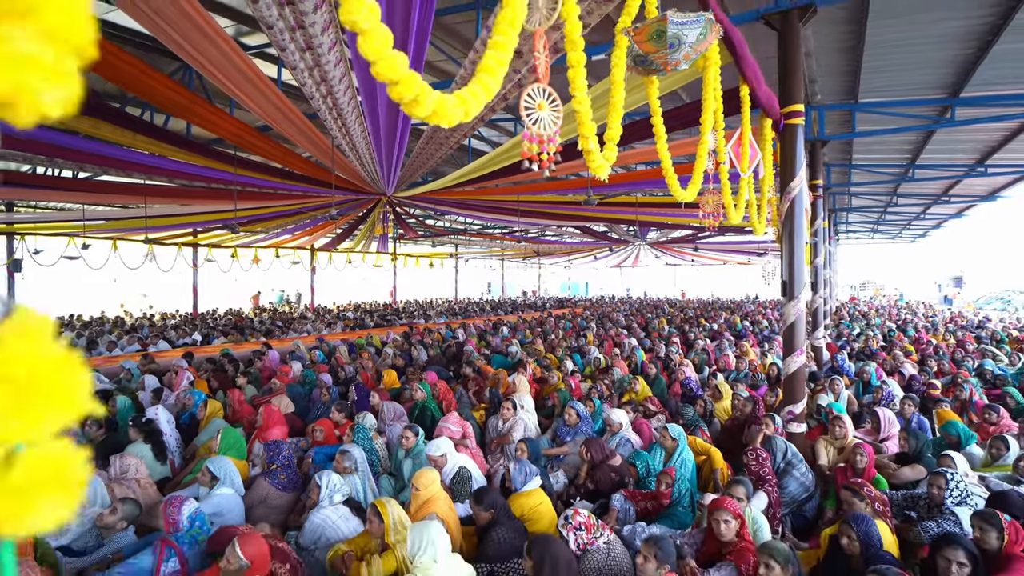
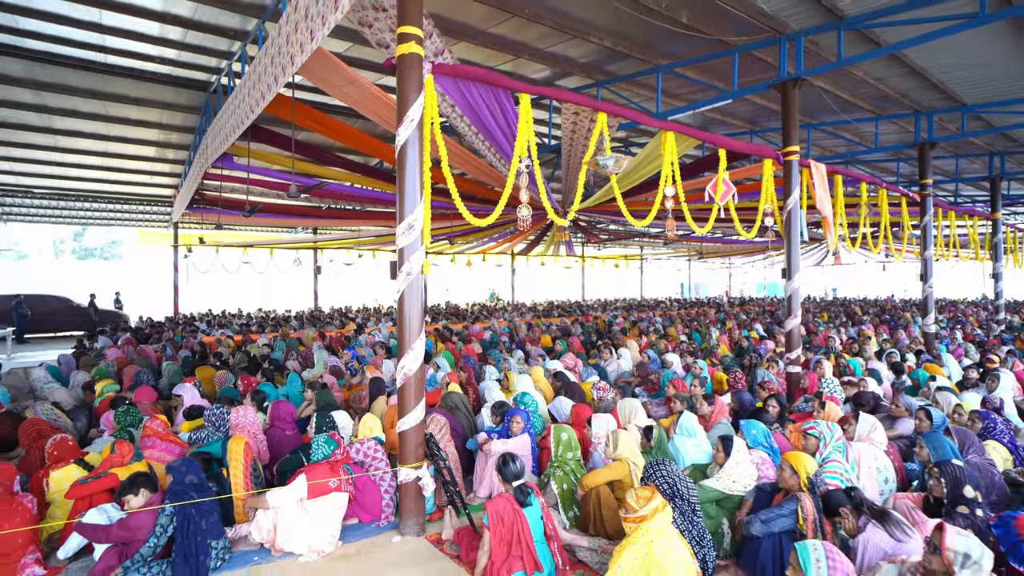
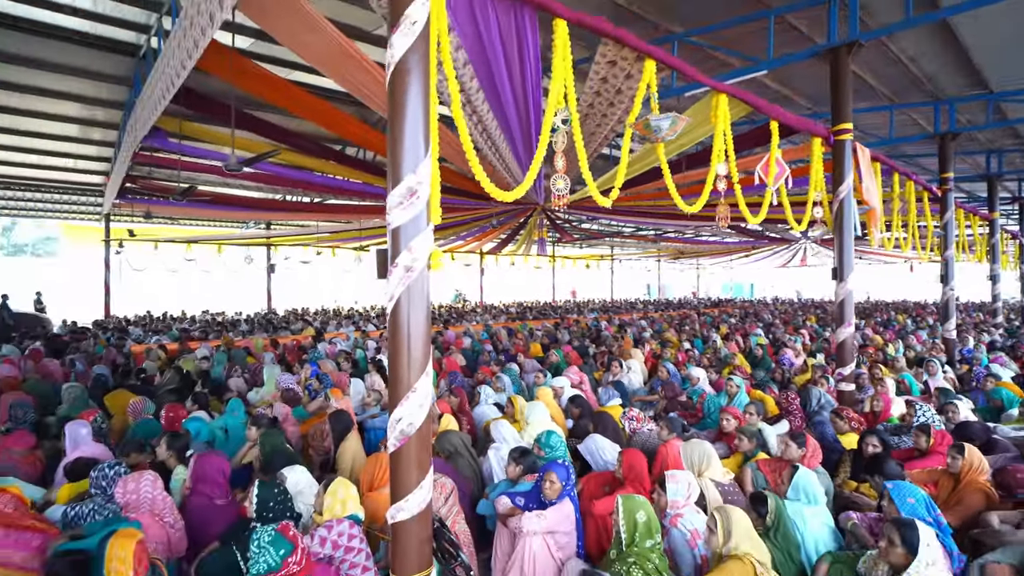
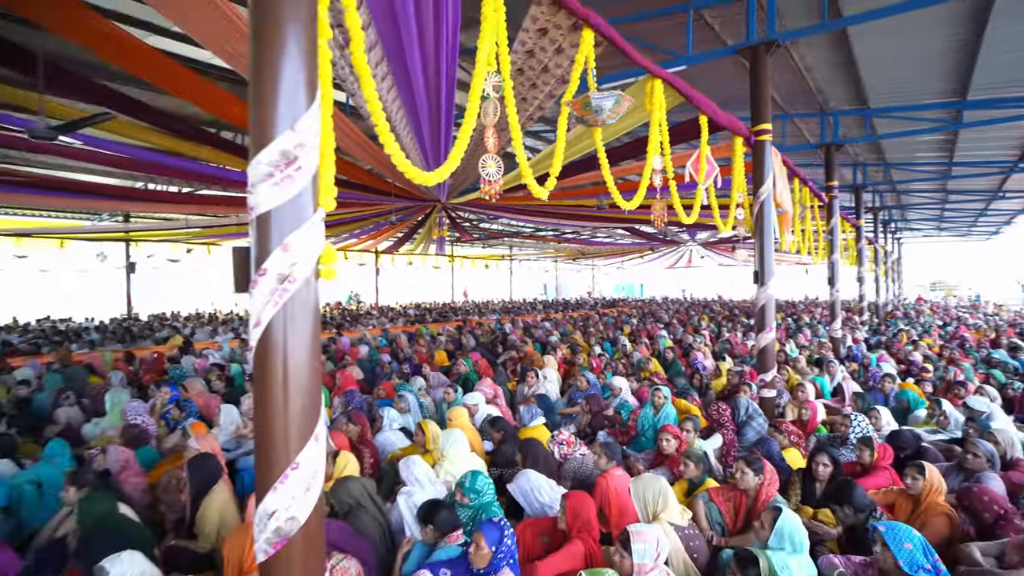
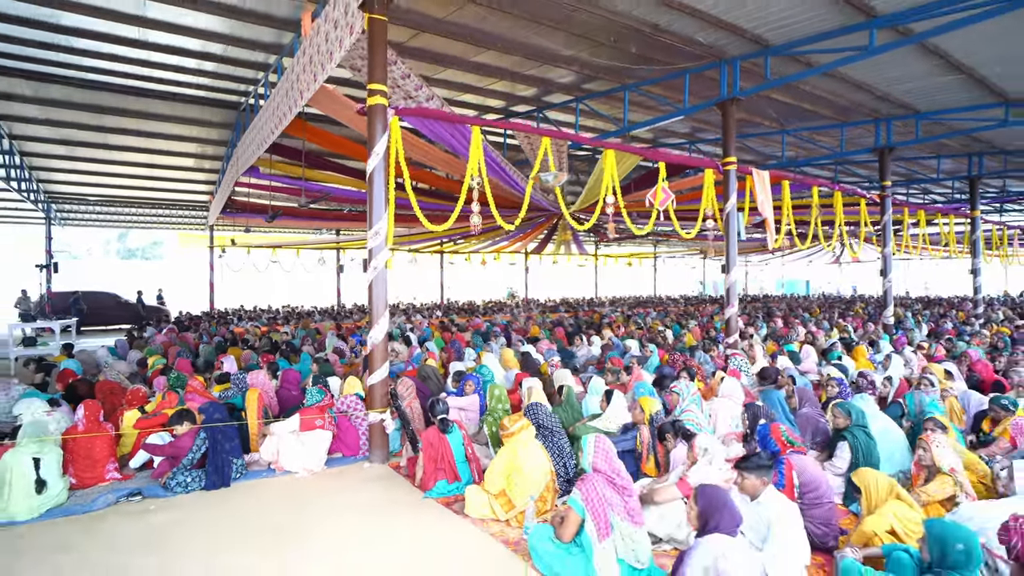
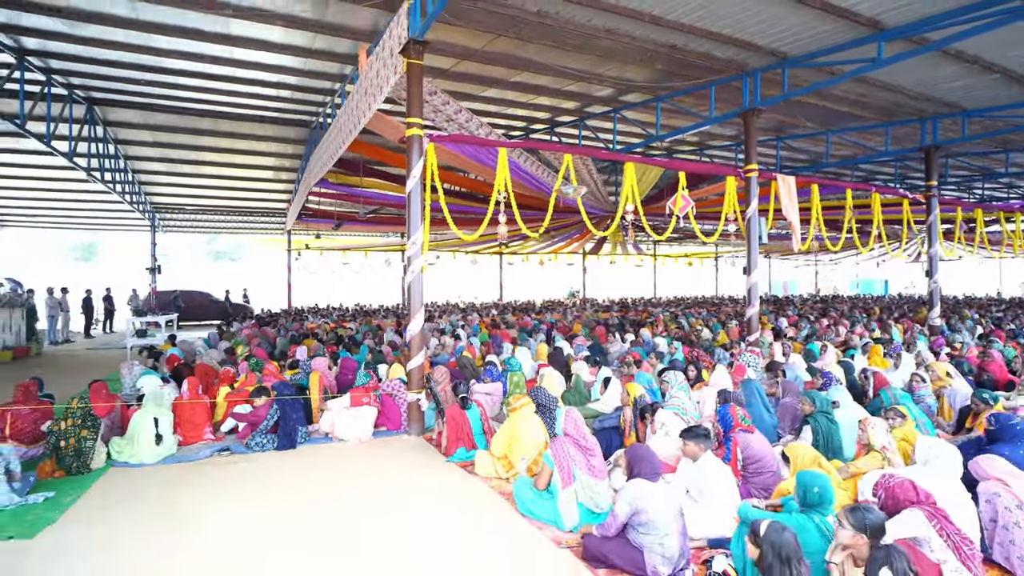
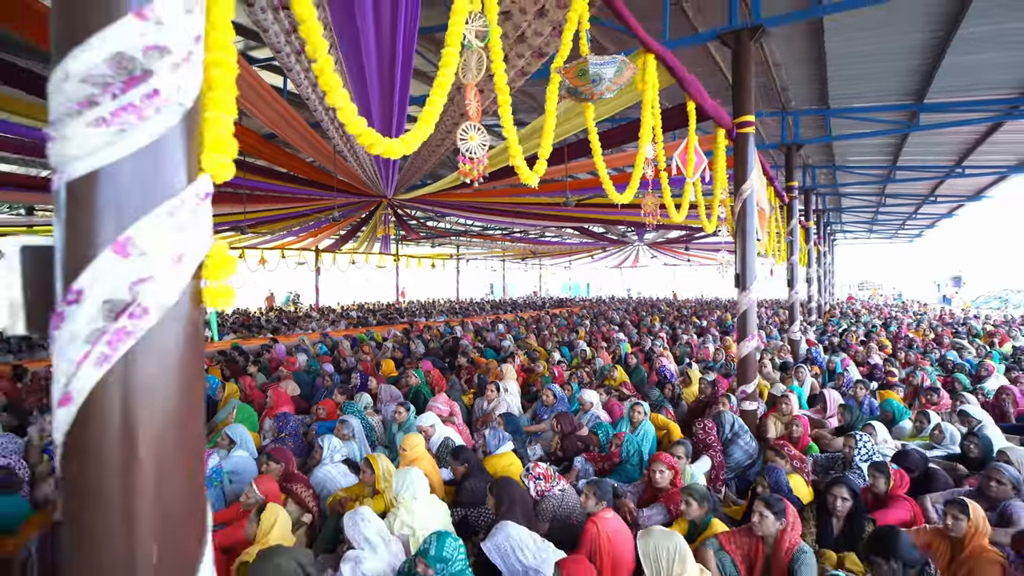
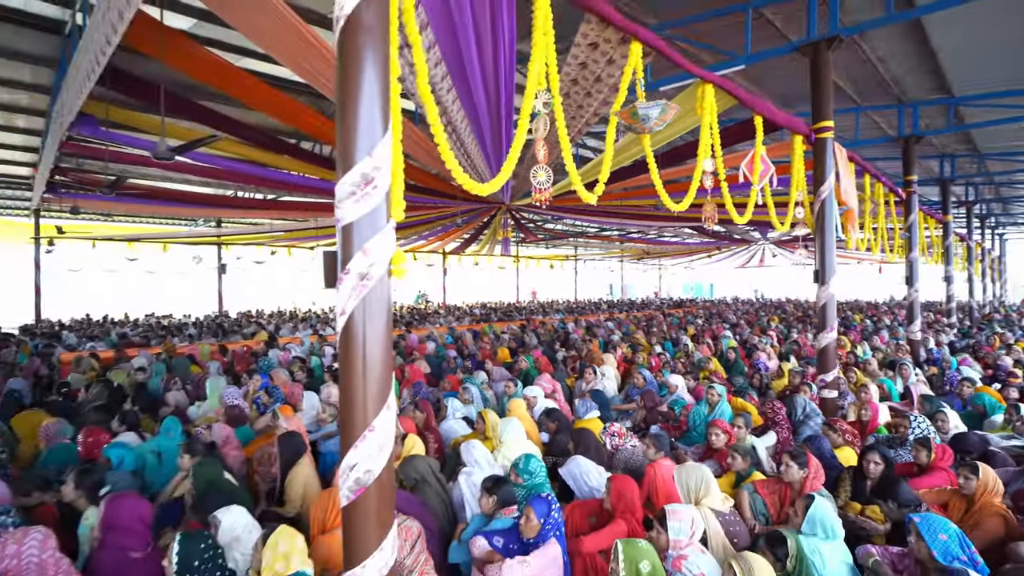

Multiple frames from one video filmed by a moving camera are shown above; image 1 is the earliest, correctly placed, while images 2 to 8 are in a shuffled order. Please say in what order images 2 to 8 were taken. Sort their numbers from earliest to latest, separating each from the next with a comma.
7, 4, 8, 3, 2, 5, 6
